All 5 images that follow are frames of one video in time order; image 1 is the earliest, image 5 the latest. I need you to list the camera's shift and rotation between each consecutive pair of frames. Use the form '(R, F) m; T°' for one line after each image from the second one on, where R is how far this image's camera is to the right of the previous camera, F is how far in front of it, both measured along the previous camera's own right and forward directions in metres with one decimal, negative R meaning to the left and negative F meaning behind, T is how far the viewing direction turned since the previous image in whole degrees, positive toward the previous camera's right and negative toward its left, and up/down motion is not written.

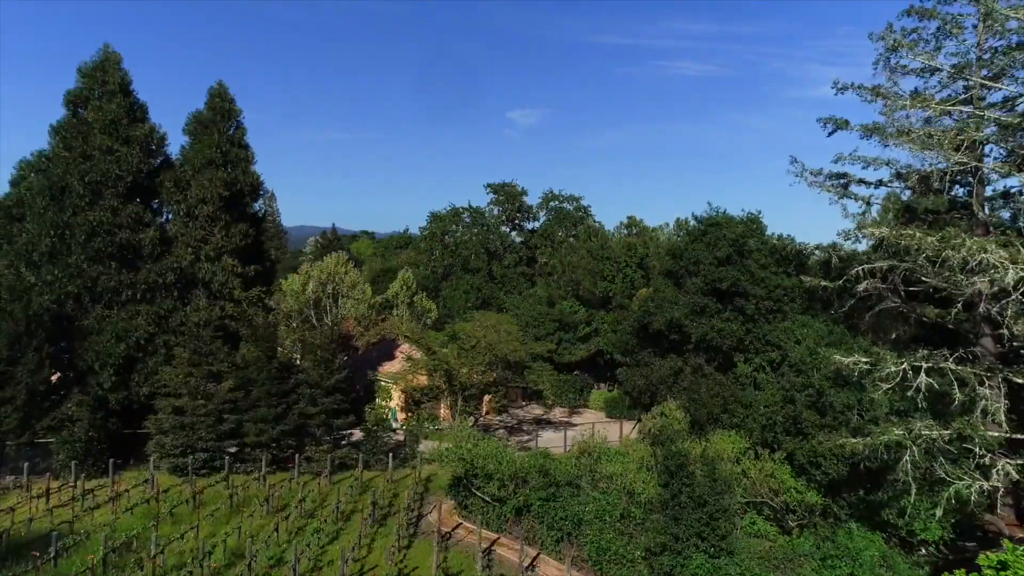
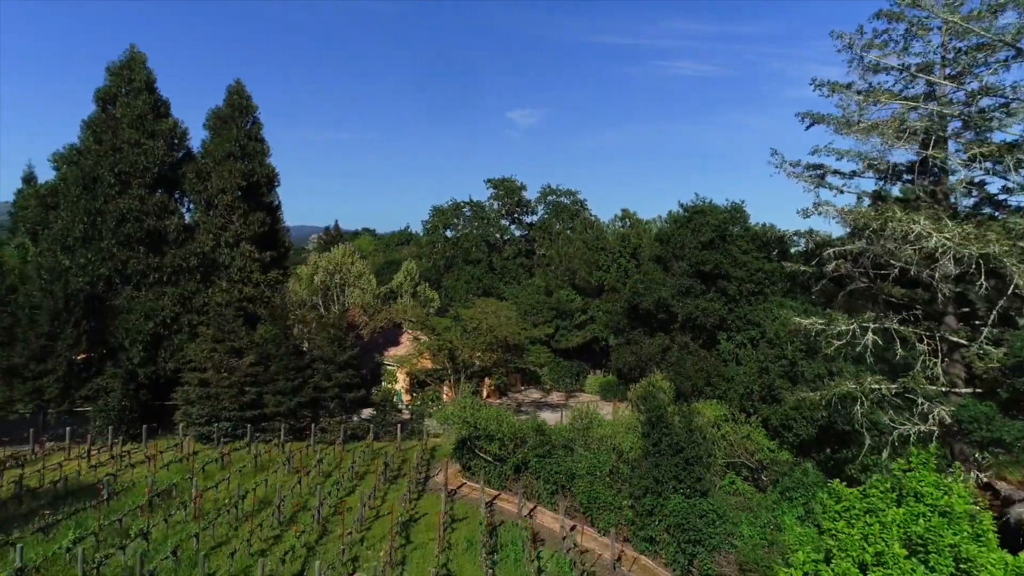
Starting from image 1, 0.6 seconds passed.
(0.0, -1.7) m; 0°
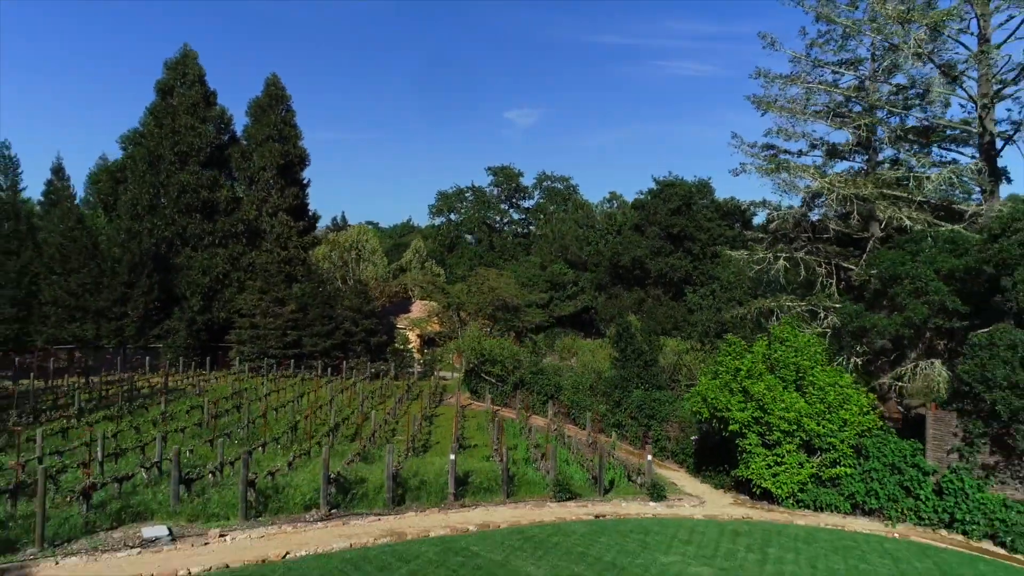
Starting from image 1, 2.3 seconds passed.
(0.0, -4.3) m; 0°
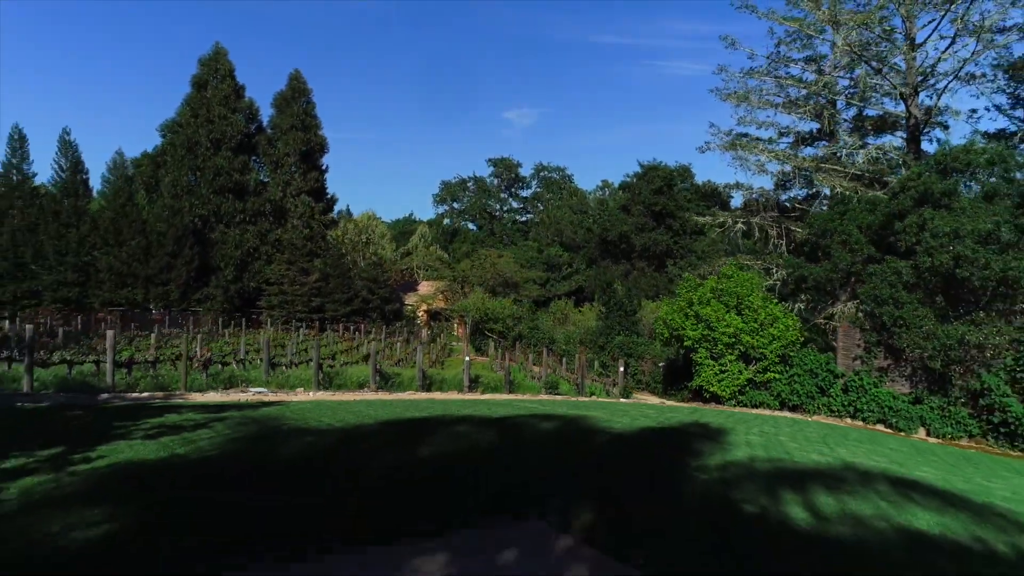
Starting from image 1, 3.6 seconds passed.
(-0.1, -3.3) m; 0°
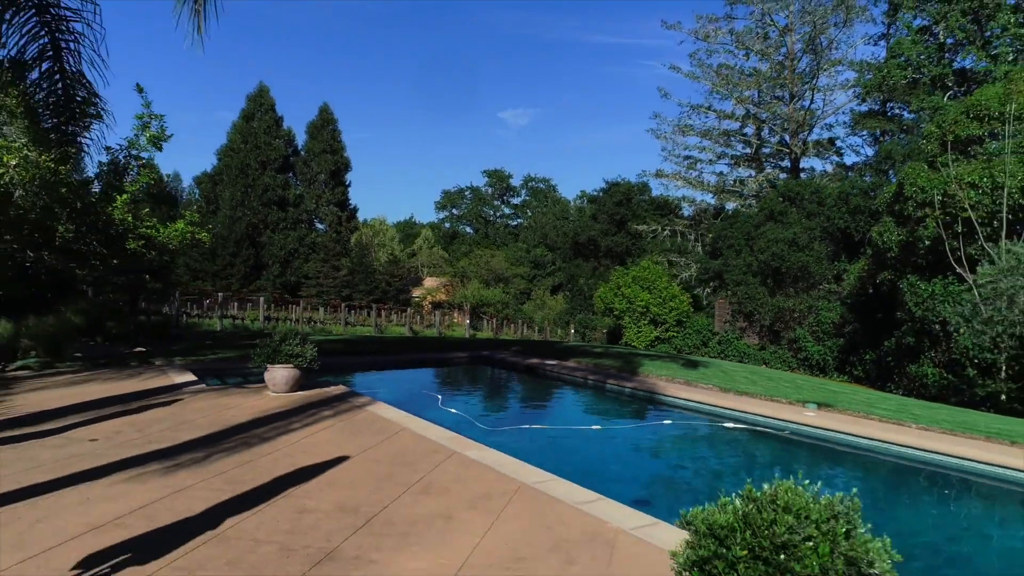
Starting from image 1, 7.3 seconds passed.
(+0.4, -7.6) m; 0°
